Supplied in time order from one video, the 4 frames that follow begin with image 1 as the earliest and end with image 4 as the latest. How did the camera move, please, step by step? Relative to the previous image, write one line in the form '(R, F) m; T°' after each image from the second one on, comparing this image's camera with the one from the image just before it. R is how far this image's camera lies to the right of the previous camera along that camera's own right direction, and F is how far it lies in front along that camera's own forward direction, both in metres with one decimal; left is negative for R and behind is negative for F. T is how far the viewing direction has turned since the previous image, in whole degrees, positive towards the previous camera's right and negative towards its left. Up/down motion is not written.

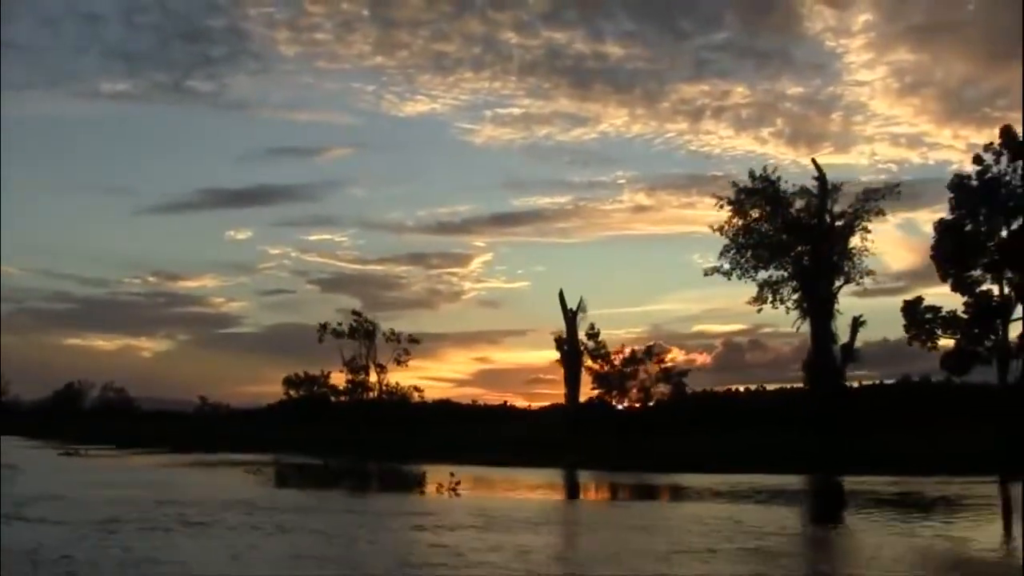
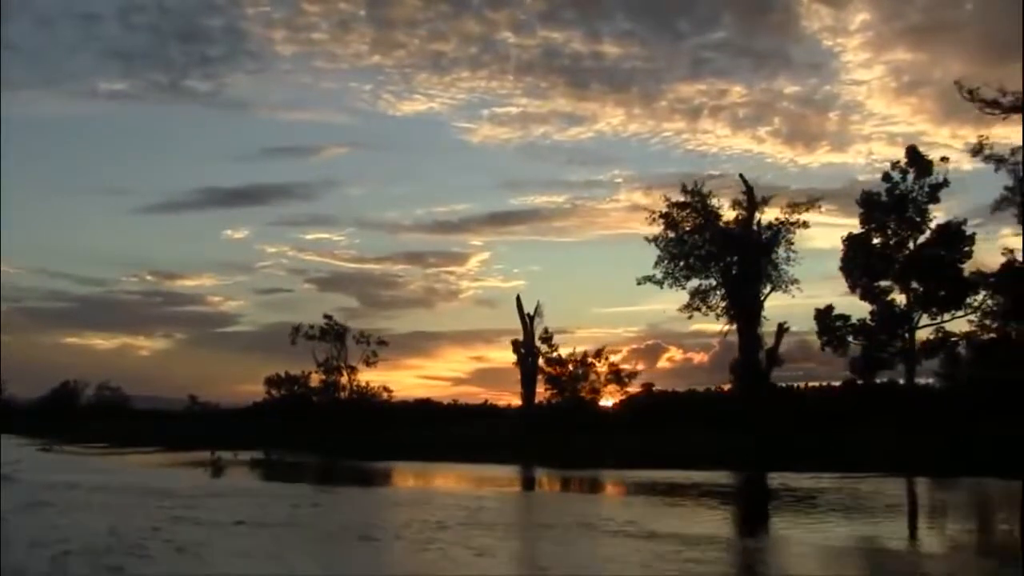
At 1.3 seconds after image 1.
(+1.0, -1.3) m; 0°
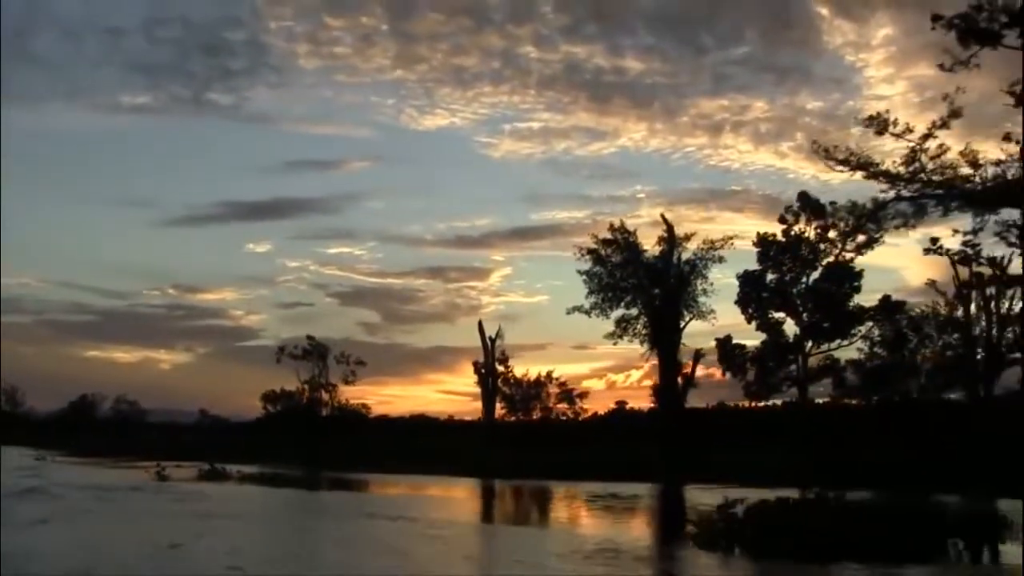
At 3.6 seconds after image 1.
(+1.6, -2.4) m; -1°
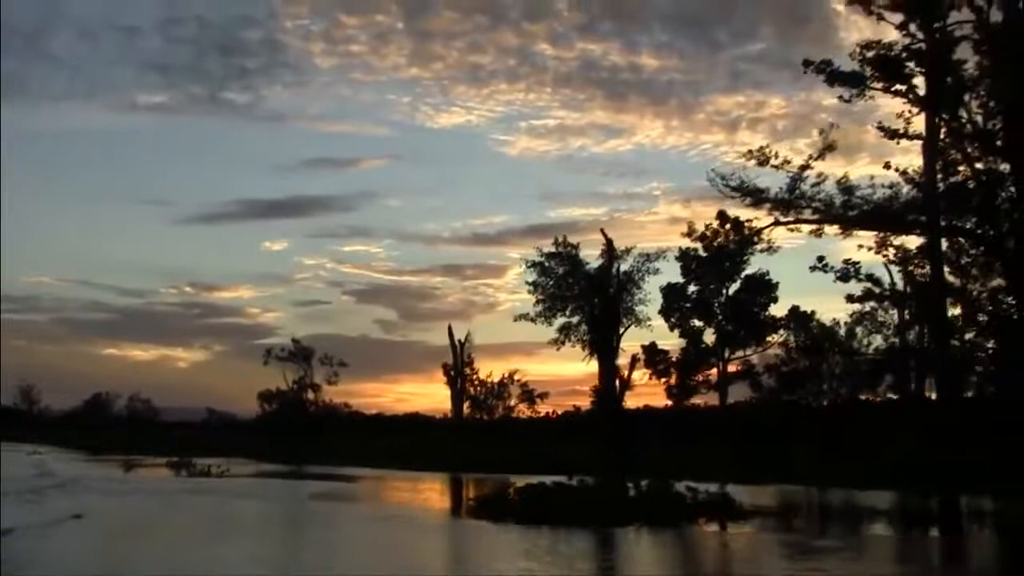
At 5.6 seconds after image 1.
(+1.4, -2.2) m; -1°
